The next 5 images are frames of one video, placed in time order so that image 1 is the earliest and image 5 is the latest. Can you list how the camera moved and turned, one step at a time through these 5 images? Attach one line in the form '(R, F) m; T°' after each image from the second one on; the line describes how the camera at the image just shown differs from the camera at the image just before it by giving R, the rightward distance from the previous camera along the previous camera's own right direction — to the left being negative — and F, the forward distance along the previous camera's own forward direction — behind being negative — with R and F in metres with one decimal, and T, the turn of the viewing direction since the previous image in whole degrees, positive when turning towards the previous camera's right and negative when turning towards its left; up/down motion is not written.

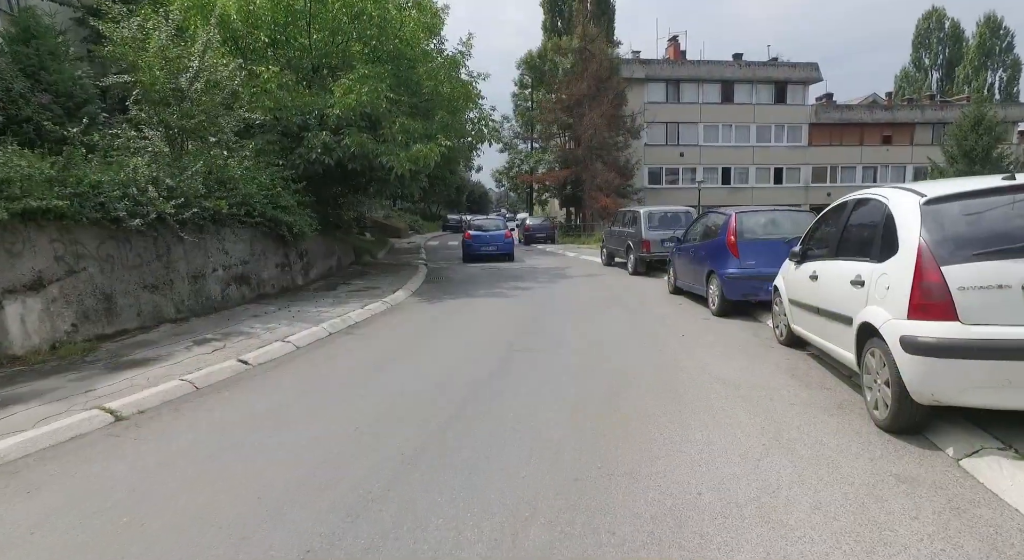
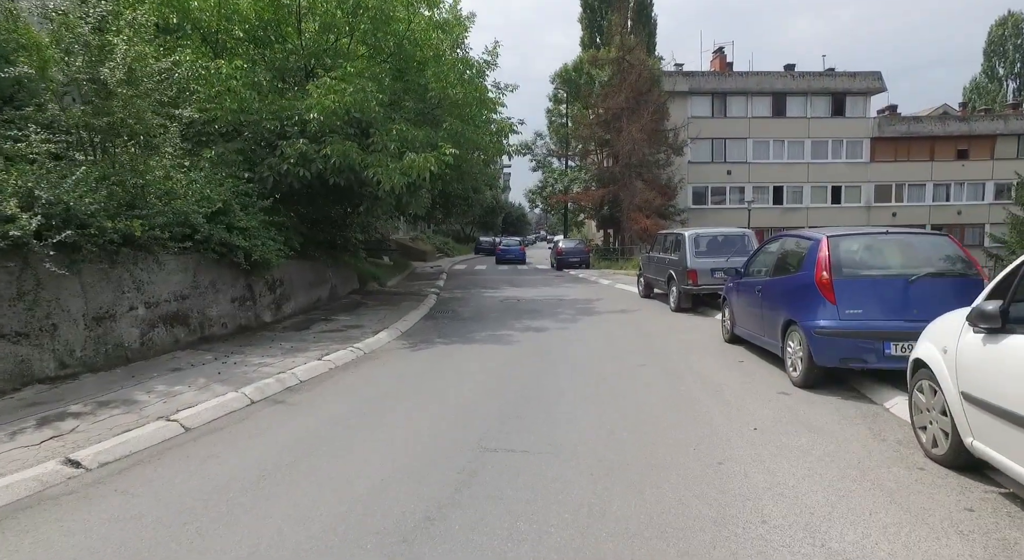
(+0.5, +2.4) m; -4°
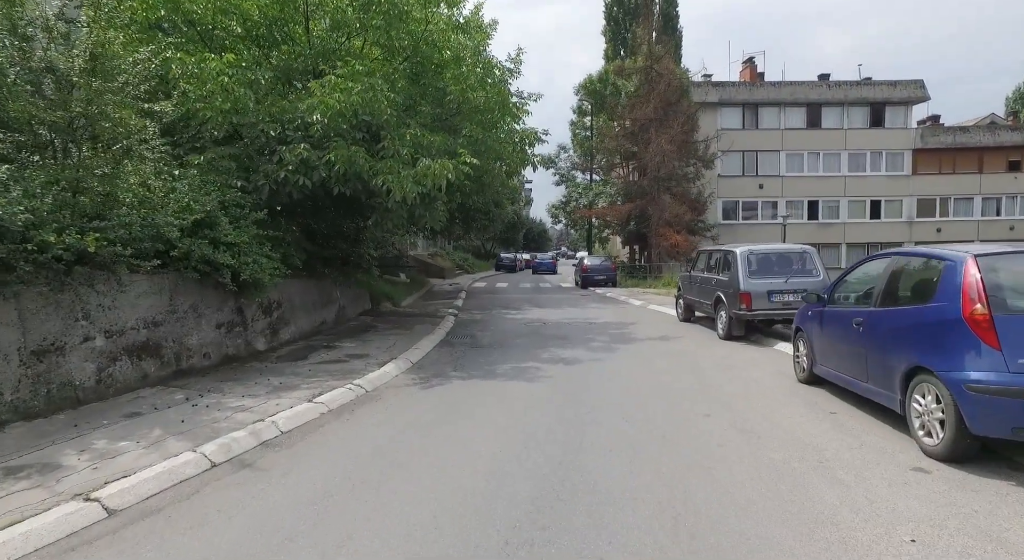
(-0.1, +1.4) m; -2°
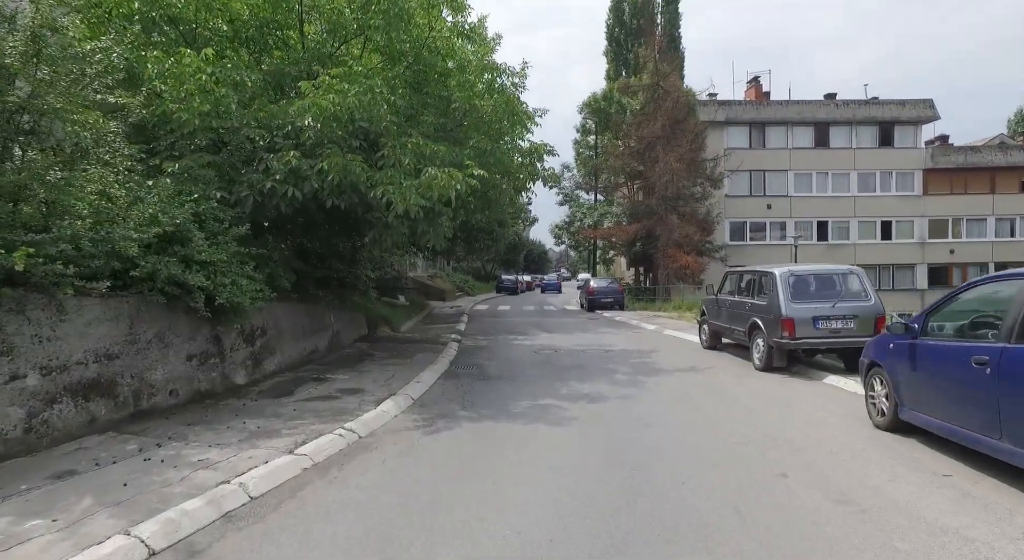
(-0.2, +1.1) m; 0°
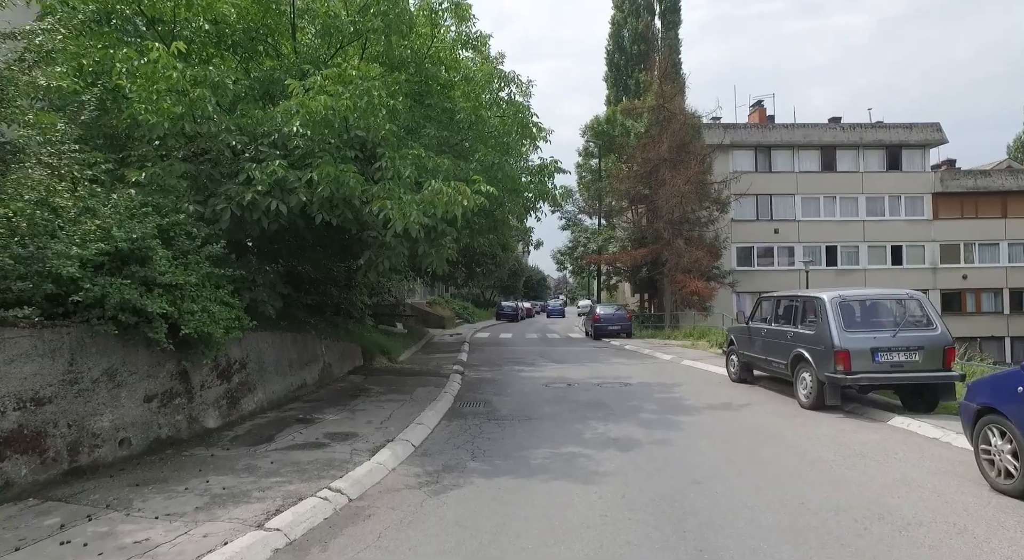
(-0.2, +1.1) m; 0°
